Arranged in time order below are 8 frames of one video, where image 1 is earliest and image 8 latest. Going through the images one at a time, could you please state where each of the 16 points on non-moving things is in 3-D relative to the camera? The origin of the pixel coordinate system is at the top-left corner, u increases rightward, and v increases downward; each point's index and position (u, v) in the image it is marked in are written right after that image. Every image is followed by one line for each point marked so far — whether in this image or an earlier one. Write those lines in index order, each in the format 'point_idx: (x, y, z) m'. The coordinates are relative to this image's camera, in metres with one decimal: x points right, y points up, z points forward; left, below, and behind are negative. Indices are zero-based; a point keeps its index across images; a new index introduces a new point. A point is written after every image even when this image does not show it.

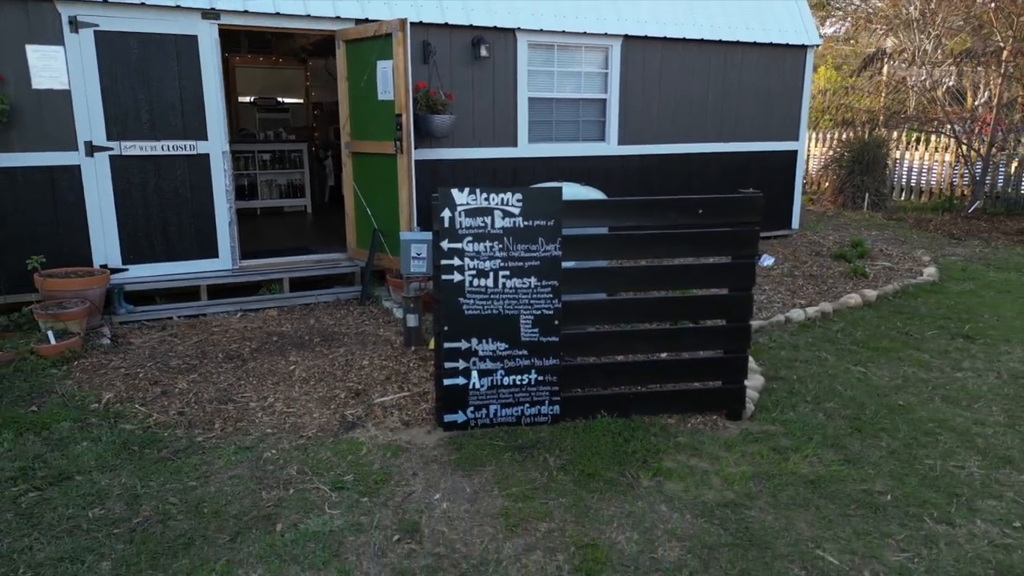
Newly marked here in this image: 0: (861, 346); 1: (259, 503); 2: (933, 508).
0: (+2.2, -0.4, +4.6) m
1: (-0.9, -0.8, +2.7) m
2: (+1.6, -0.8, +2.8) m
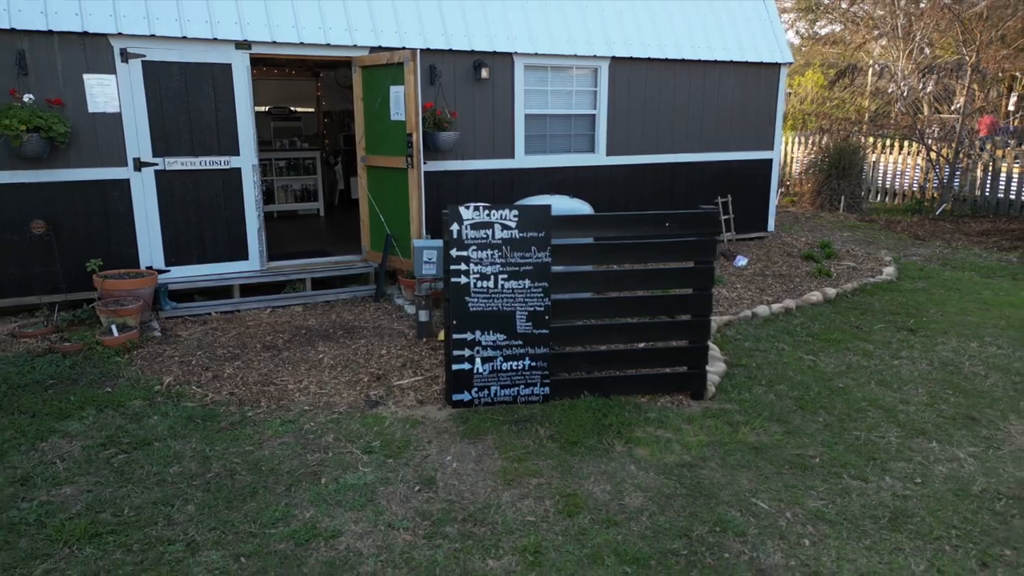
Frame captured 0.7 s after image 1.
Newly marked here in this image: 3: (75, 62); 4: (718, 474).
0: (+2.2, -0.4, +5.3) m
1: (-1.0, -0.8, +3.4) m
2: (+1.6, -0.8, +3.5) m
3: (-3.0, +1.6, +5.0) m
4: (+1.0, -0.9, +3.4) m
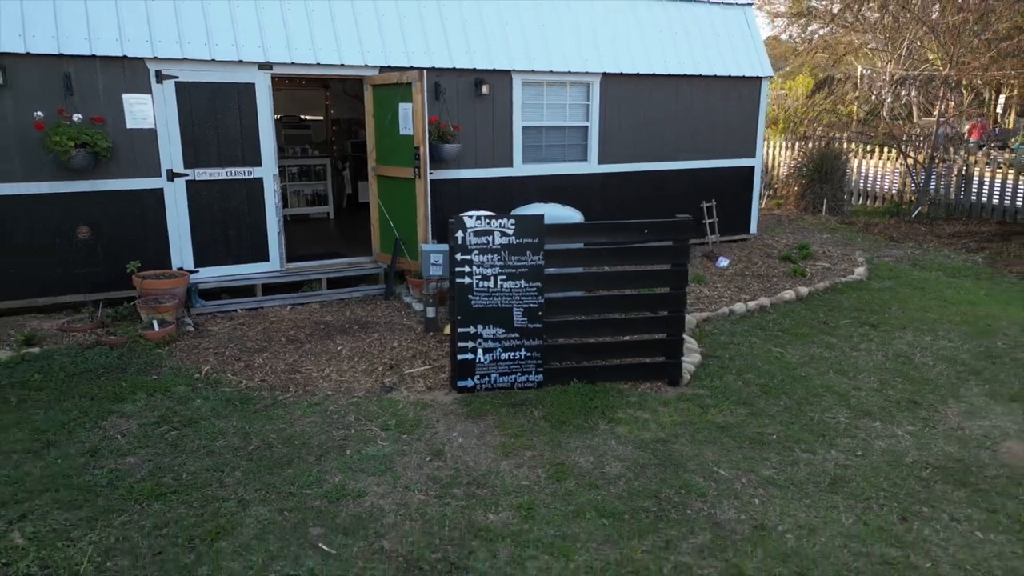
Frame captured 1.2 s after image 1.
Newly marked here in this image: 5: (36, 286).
0: (+2.2, -0.3, +5.8) m
1: (-1.0, -0.8, +3.9) m
2: (+1.6, -0.8, +4.0) m
3: (-3.0, +1.6, +5.6) m
4: (+0.9, -0.9, +4.0) m
5: (-3.7, 0.0, +5.6) m
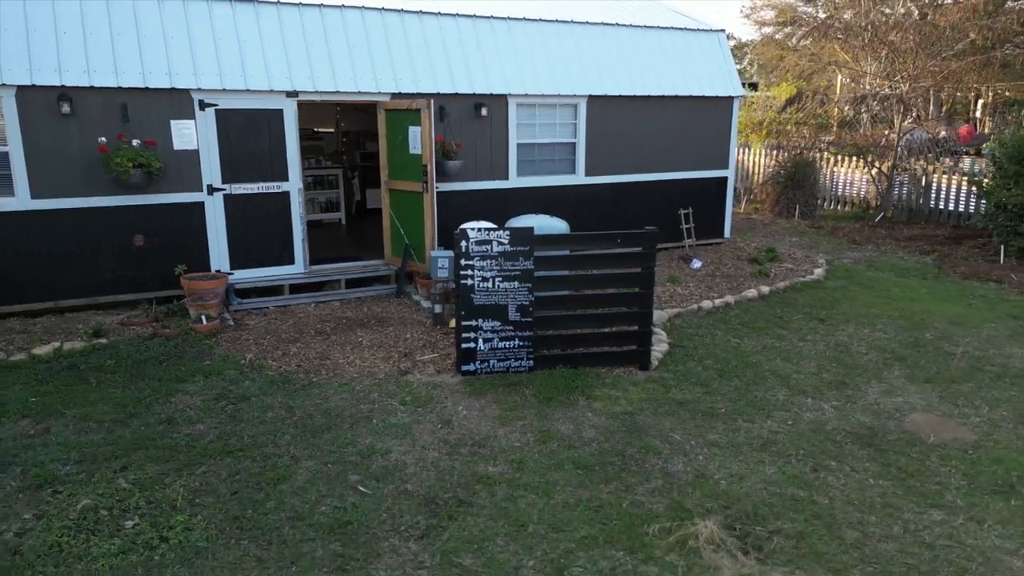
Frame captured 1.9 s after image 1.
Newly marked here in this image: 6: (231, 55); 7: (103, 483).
0: (+2.1, -0.3, +6.7) m
1: (-1.0, -0.8, +4.8) m
2: (+1.6, -0.8, +4.9) m
3: (-3.1, +1.6, +6.5) m
4: (+0.9, -0.9, +4.9) m
5: (-3.7, 0.0, +6.5) m
6: (-2.6, +2.1, +6.7) m
7: (-2.2, -1.0, +4.0) m
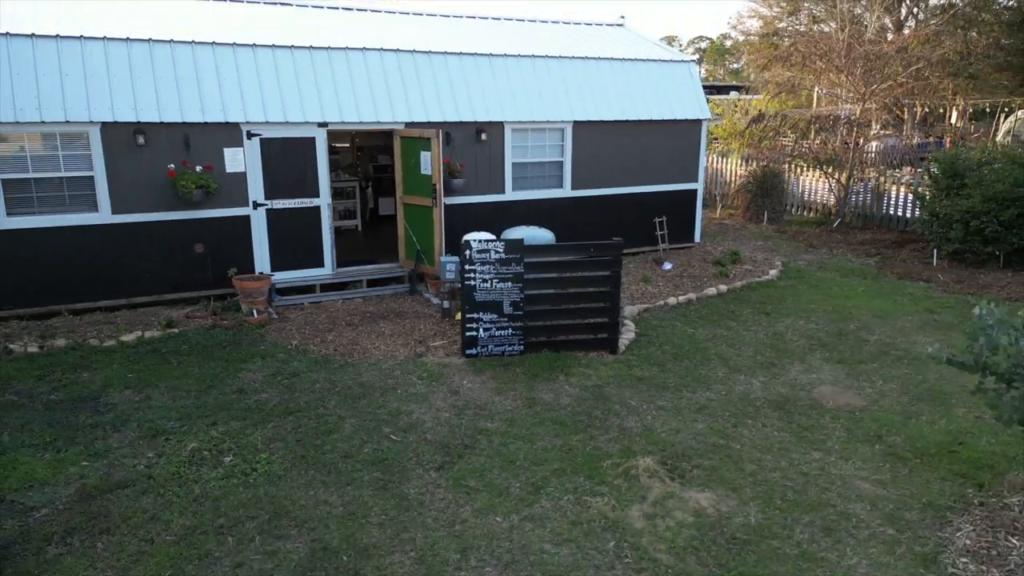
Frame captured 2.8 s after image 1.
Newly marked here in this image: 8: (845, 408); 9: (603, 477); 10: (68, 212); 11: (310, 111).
0: (+2.1, -0.3, +8.1) m
1: (-1.0, -0.8, +6.2) m
2: (+1.5, -0.8, +6.3) m
3: (-3.1, +1.6, +7.8) m
4: (+0.9, -0.8, +6.2) m
5: (-3.7, 0.0, +7.9) m
6: (-2.6, +2.1, +8.0) m
7: (-2.3, -1.0, +5.3) m
8: (+2.7, -0.9, +5.8) m
9: (+0.6, -1.2, +4.8) m
10: (-4.5, +0.8, +7.3) m
11: (-2.2, +2.0, +8.1) m
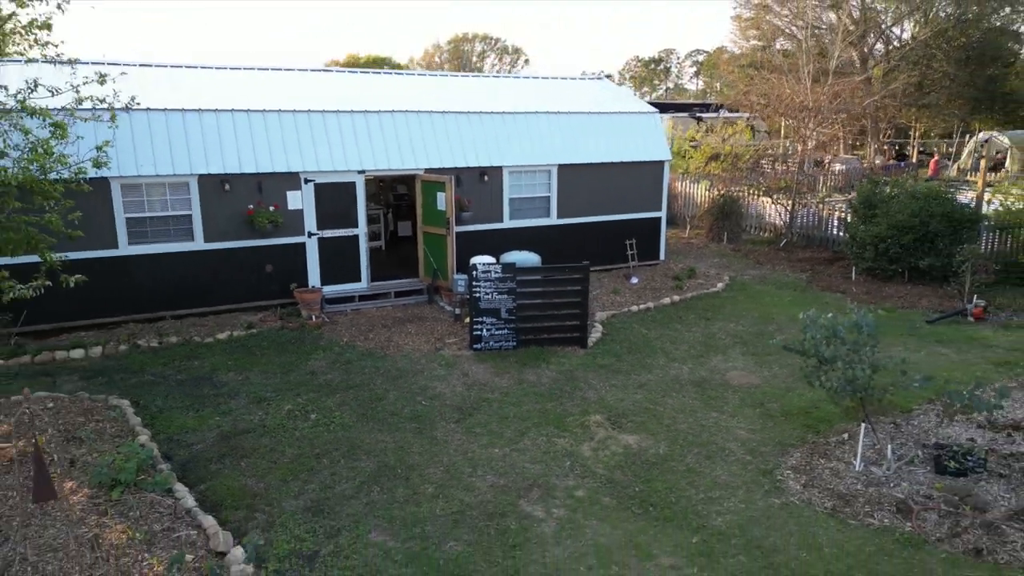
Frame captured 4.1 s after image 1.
0: (+2.0, -0.5, +10.4) m
1: (-1.1, -0.9, +8.5) m
2: (+1.5, -1.0, +8.6) m
3: (-3.2, +1.4, +10.2) m
4: (+0.8, -1.0, +8.5) m
5: (-3.8, -0.1, +10.2) m
6: (-2.7, +2.0, +10.4) m
7: (-2.3, -1.2, +7.7) m
8: (+2.6, -1.1, +8.2) m
9: (+0.5, -1.3, +7.1) m
10: (-4.5, +0.6, +9.7) m
11: (-2.3, +1.8, +10.5) m
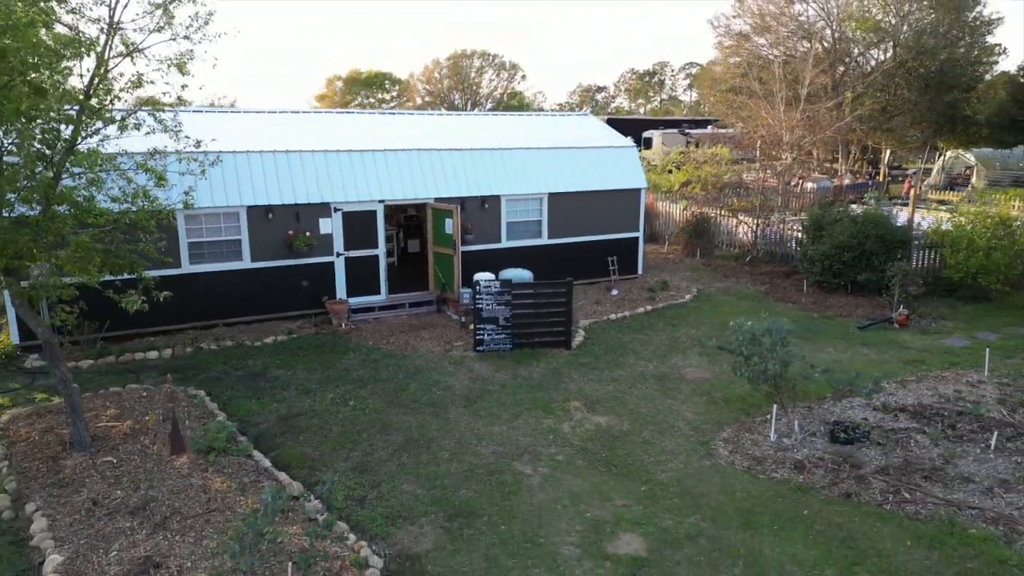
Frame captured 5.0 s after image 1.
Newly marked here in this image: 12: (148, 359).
0: (+2.0, -0.7, +12.4) m
1: (-1.2, -1.1, +10.4) m
2: (+1.4, -1.2, +10.6) m
3: (-3.2, +1.2, +12.1) m
4: (+0.7, -1.2, +10.5) m
5: (-3.9, -0.3, +12.2) m
6: (-2.7, +1.8, +12.4) m
7: (-2.4, -1.3, +9.6) m
8: (+2.6, -1.3, +10.1) m
9: (+0.5, -1.5, +9.0) m
10: (-4.6, +0.4, +11.7) m
11: (-2.3, +1.6, +12.5) m
12: (-5.2, -1.0, +10.5) m
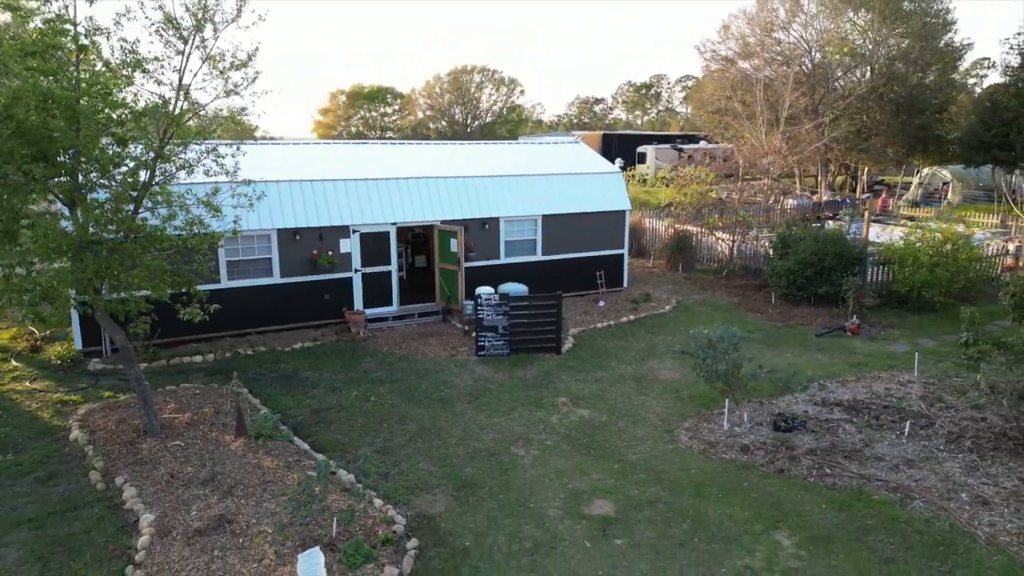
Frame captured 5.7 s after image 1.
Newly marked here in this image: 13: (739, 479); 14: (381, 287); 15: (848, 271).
0: (+1.9, -0.9, +14.0) m
1: (-1.2, -1.3, +12.1) m
2: (+1.4, -1.4, +12.2) m
3: (-3.3, +1.0, +13.8) m
4: (+0.7, -1.4, +12.1) m
5: (-3.9, -0.6, +13.8) m
6: (-2.8, +1.6, +14.0) m
7: (-2.4, -1.5, +11.2) m
8: (+2.5, -1.5, +11.8) m
9: (+0.4, -1.7, +10.7) m
10: (-4.6, +0.2, +13.3) m
11: (-2.4, +1.4, +14.1) m
12: (-5.3, -1.2, +12.1) m
13: (+2.7, -2.2, +8.6) m
14: (-2.6, 0.0, +14.3) m
15: (+7.0, +0.4, +15.3) m
